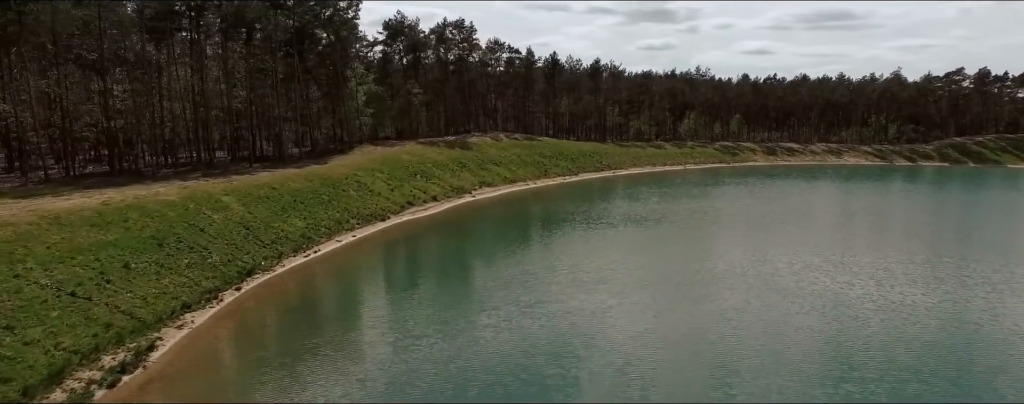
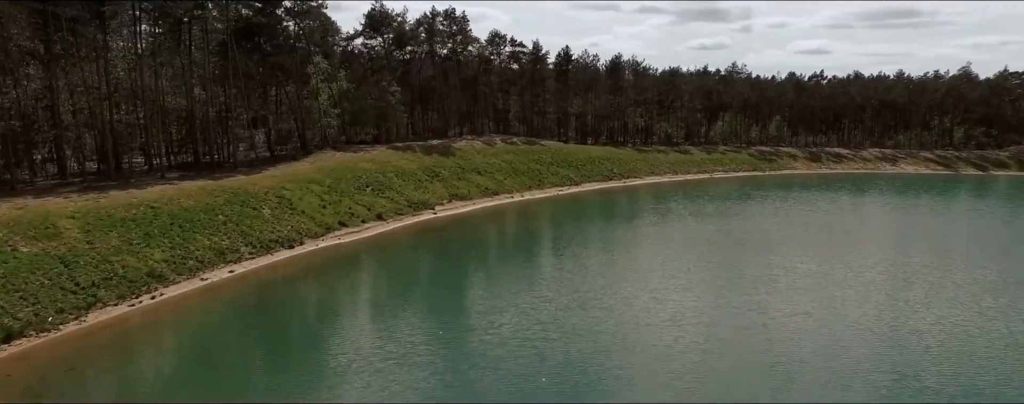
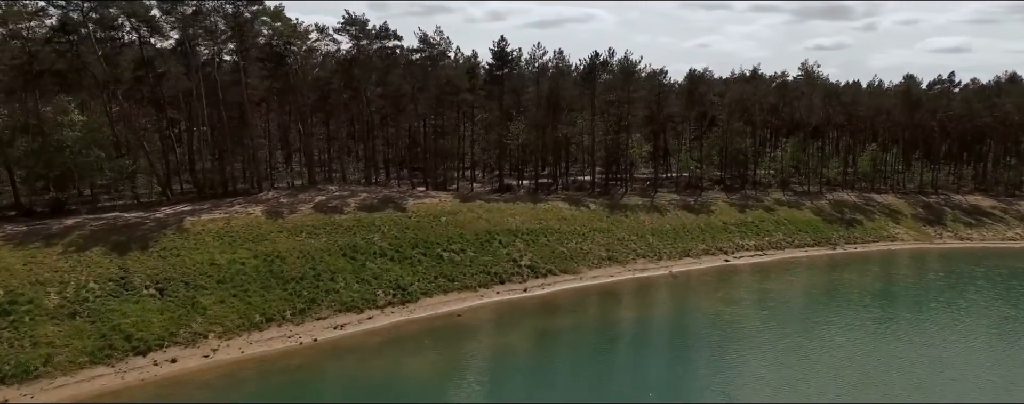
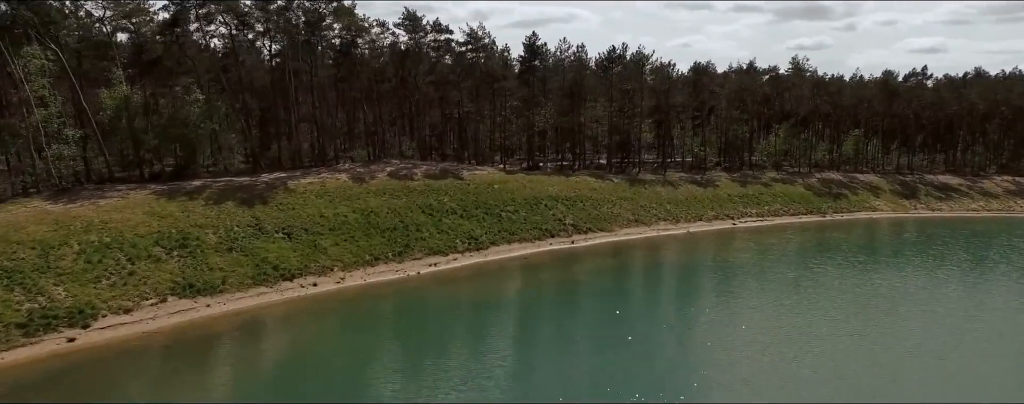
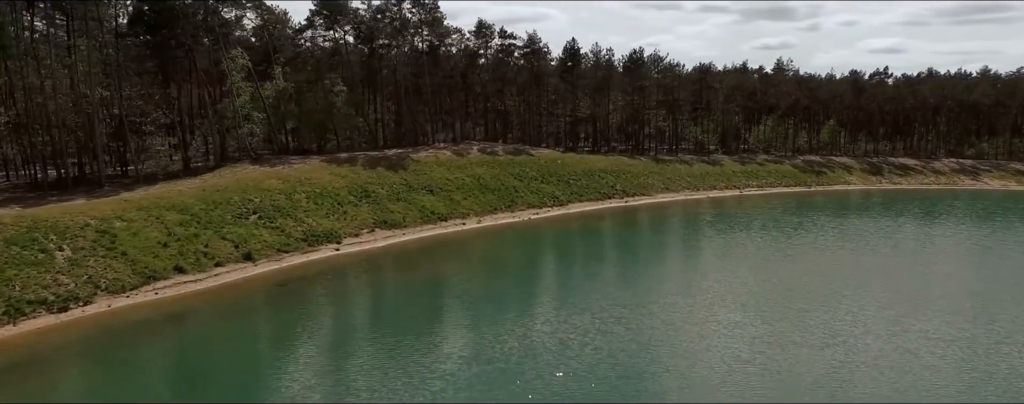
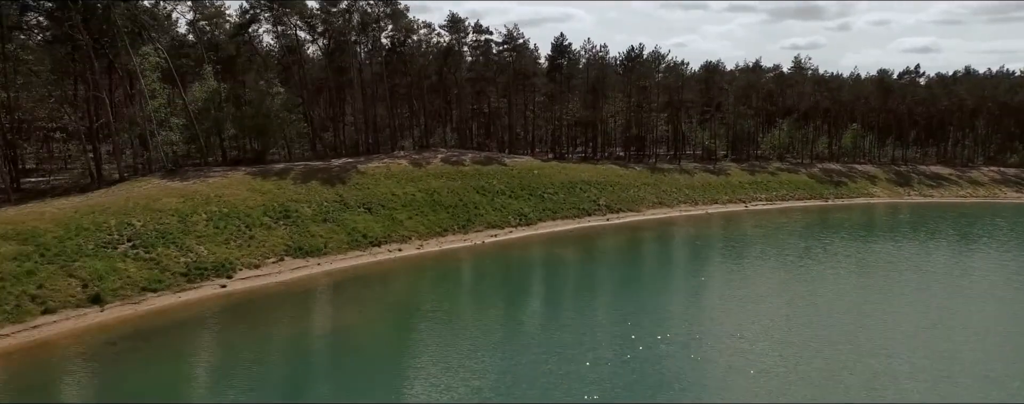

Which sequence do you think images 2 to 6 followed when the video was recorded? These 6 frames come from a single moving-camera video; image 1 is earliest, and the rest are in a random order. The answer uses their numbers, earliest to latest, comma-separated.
2, 5, 6, 4, 3
